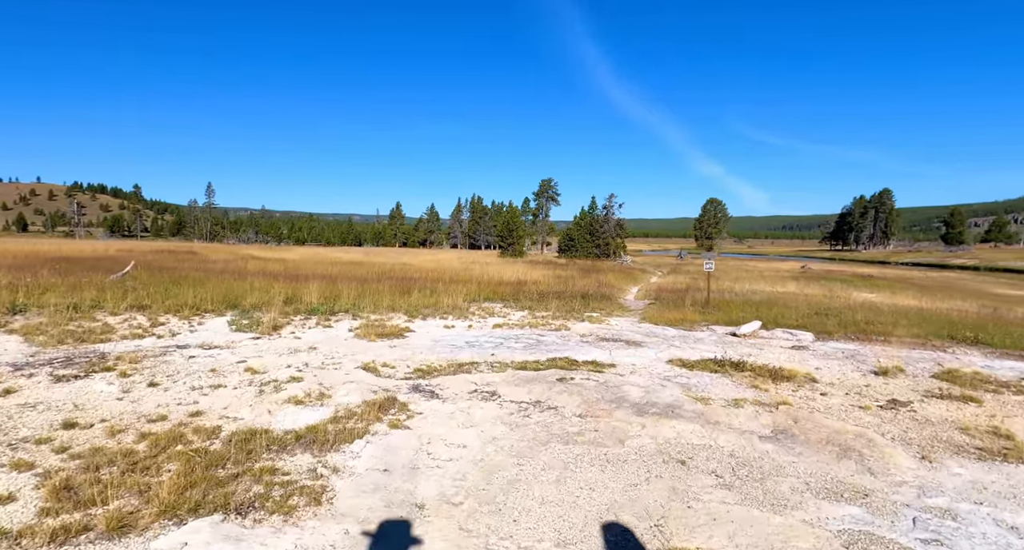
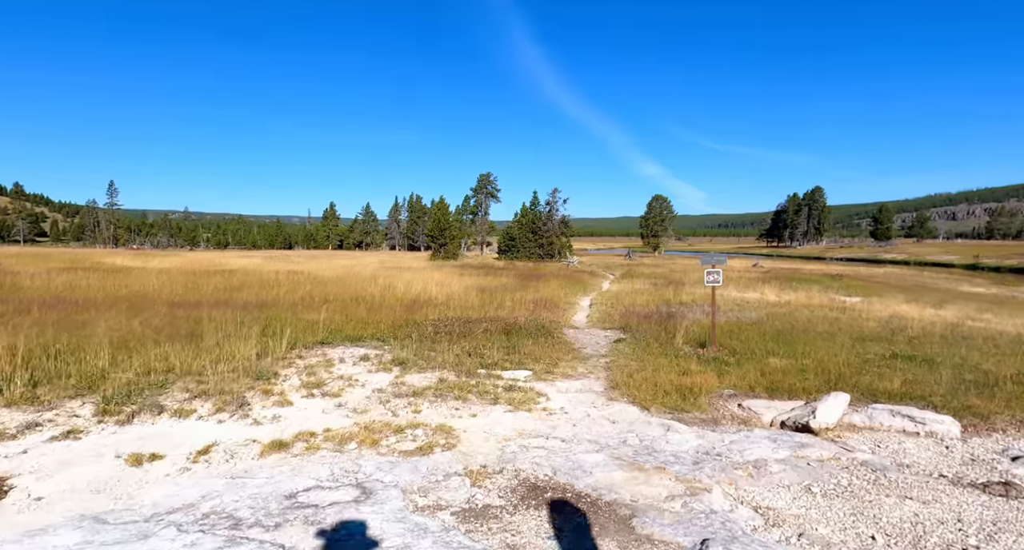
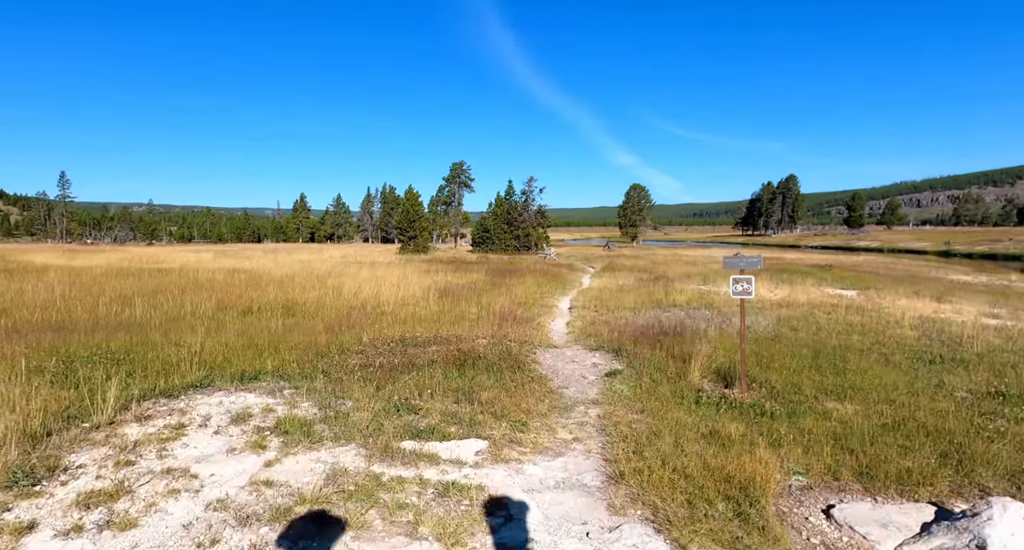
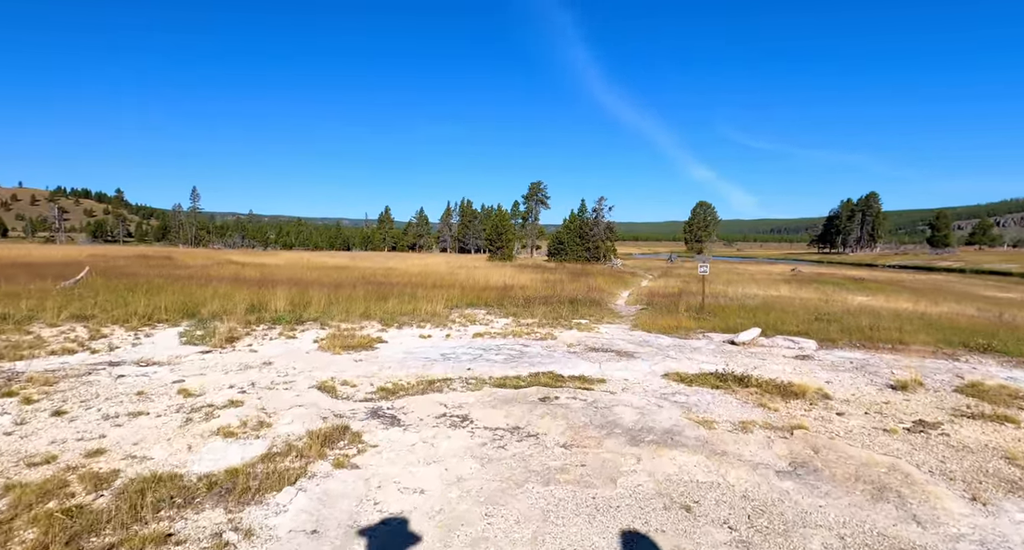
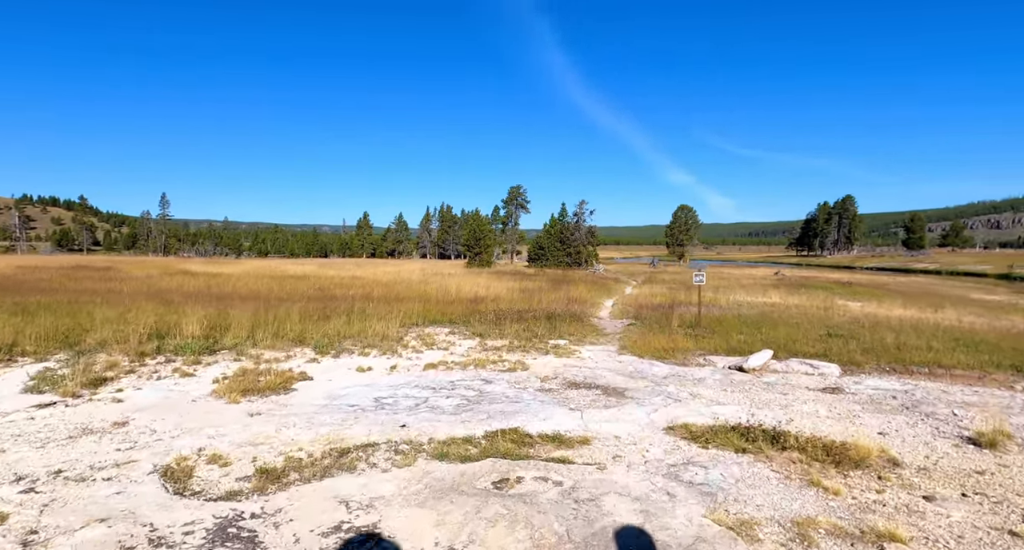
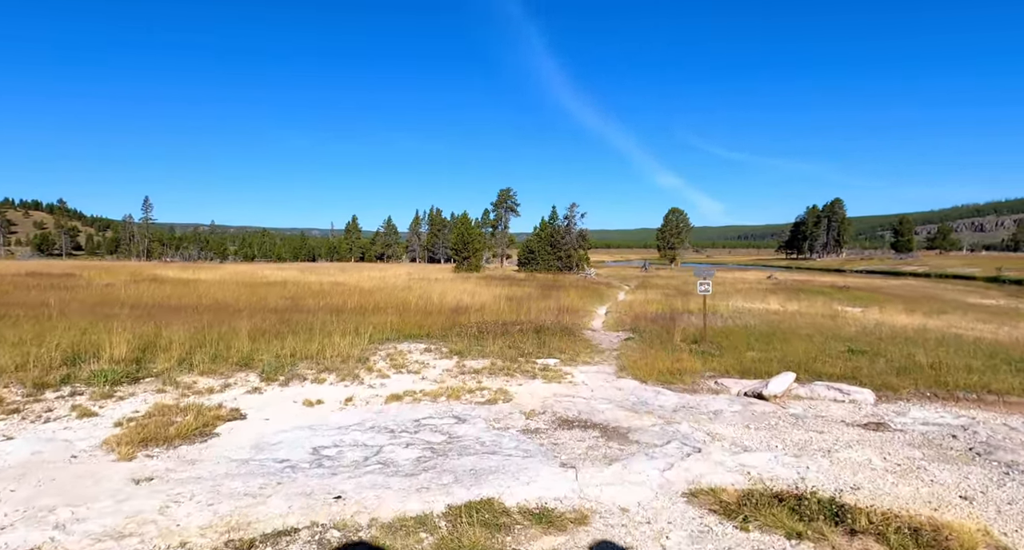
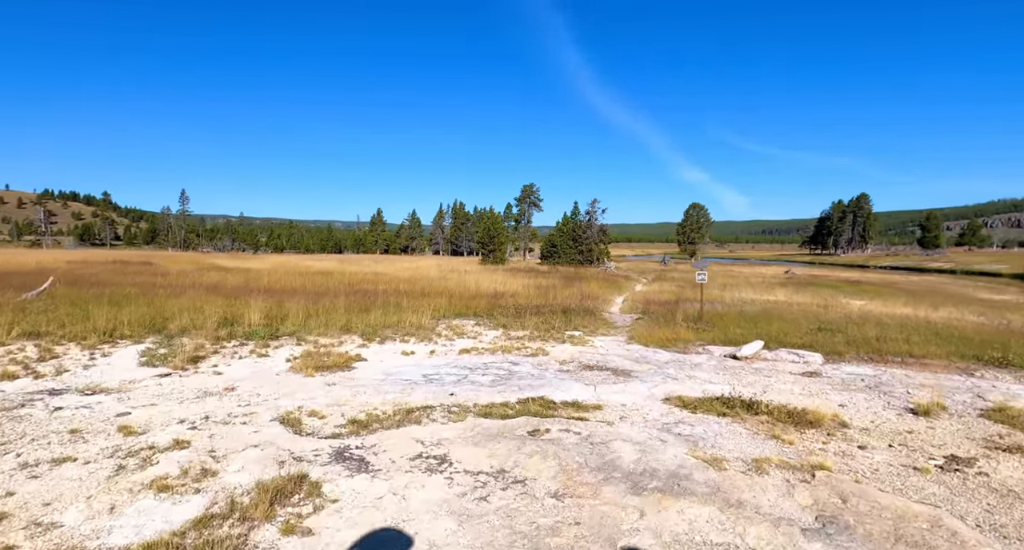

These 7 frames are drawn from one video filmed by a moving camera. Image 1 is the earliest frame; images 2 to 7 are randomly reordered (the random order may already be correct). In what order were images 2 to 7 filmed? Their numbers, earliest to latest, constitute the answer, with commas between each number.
4, 7, 5, 6, 2, 3
